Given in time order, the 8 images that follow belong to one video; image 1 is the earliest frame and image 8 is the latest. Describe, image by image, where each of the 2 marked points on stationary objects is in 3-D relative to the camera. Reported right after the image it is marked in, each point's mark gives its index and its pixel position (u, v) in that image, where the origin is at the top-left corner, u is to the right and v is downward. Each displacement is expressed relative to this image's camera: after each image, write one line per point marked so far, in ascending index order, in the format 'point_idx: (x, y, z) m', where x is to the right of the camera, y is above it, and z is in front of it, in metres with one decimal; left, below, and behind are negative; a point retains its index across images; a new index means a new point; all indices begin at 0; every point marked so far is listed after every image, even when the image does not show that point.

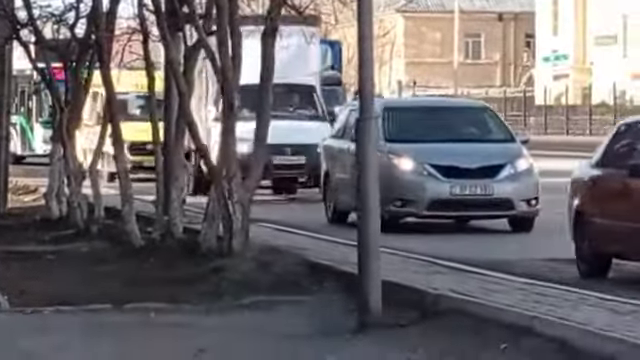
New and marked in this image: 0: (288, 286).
0: (-0.2, -0.7, +16.1) m
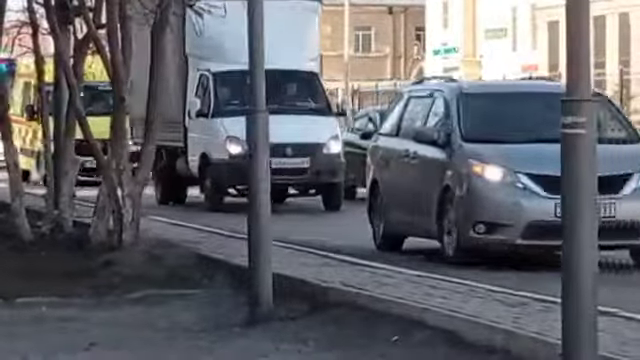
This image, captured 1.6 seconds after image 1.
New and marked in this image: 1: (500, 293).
0: (-1.0, -0.7, +16.0) m
1: (+1.1, -0.7, +13.7) m
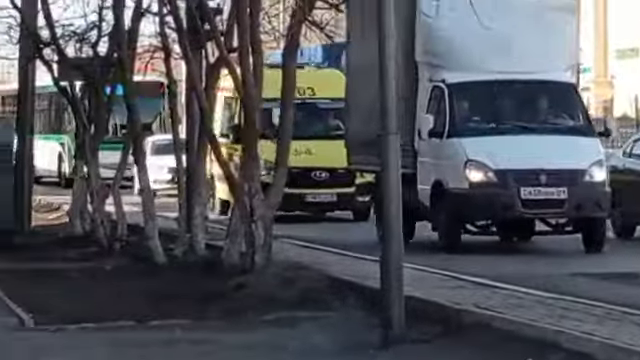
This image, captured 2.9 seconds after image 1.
0: (-0.1, -0.8, +16.1) m
1: (+1.8, -0.8, +13.7) m
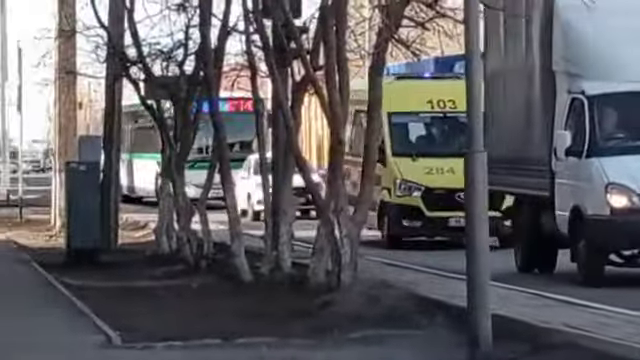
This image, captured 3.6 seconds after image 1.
0: (+0.5, -1.0, +16.1) m
1: (+2.4, -0.9, +13.6) m
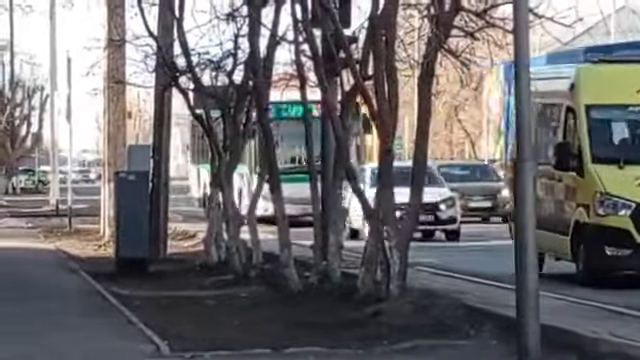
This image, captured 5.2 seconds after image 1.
0: (+0.9, -1.0, +16.0) m
1: (+2.7, -1.0, +13.6) m
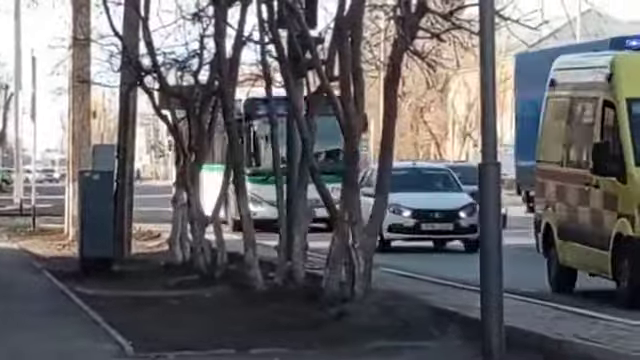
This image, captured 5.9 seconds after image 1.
0: (+0.6, -1.0, +16.0) m
1: (+2.5, -1.0, +13.6) m
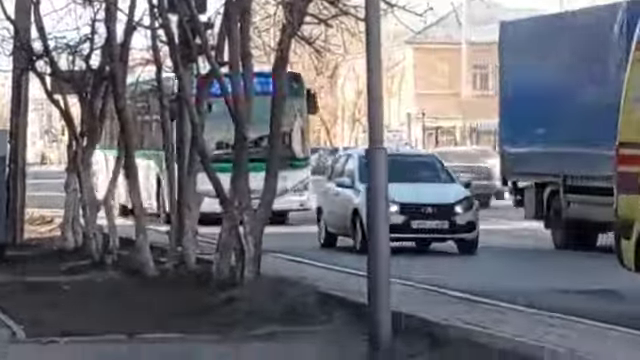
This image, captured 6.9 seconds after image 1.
0: (-0.1, -0.9, +16.1) m
1: (+1.8, -0.9, +13.7) m
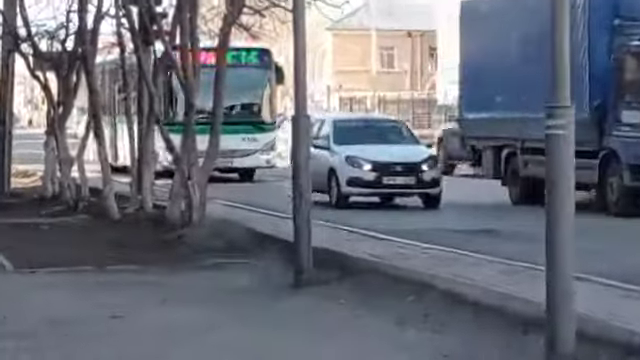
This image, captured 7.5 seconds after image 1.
0: (-0.7, -0.6, +20.1) m
1: (+1.2, -0.6, +17.7) m
